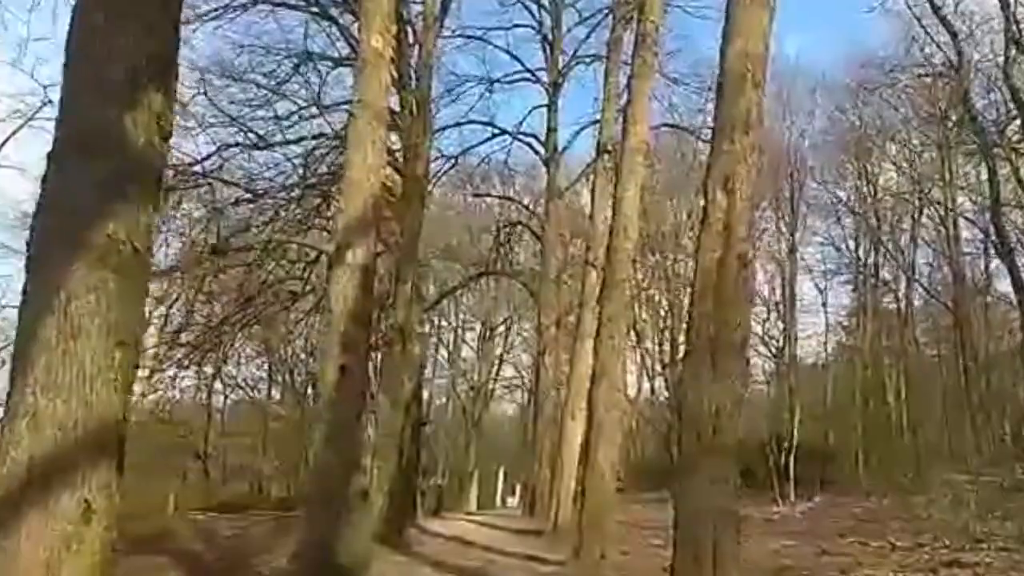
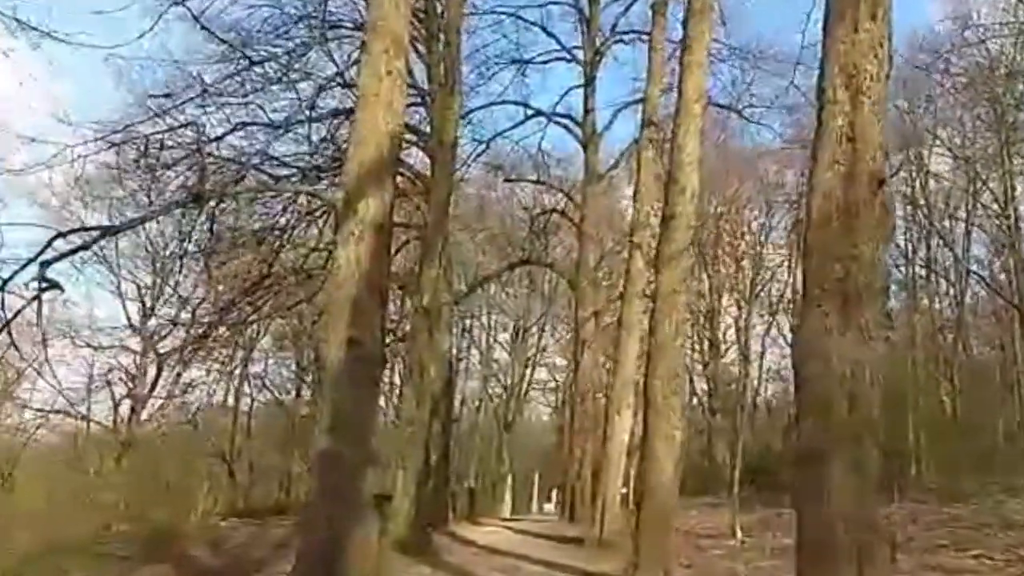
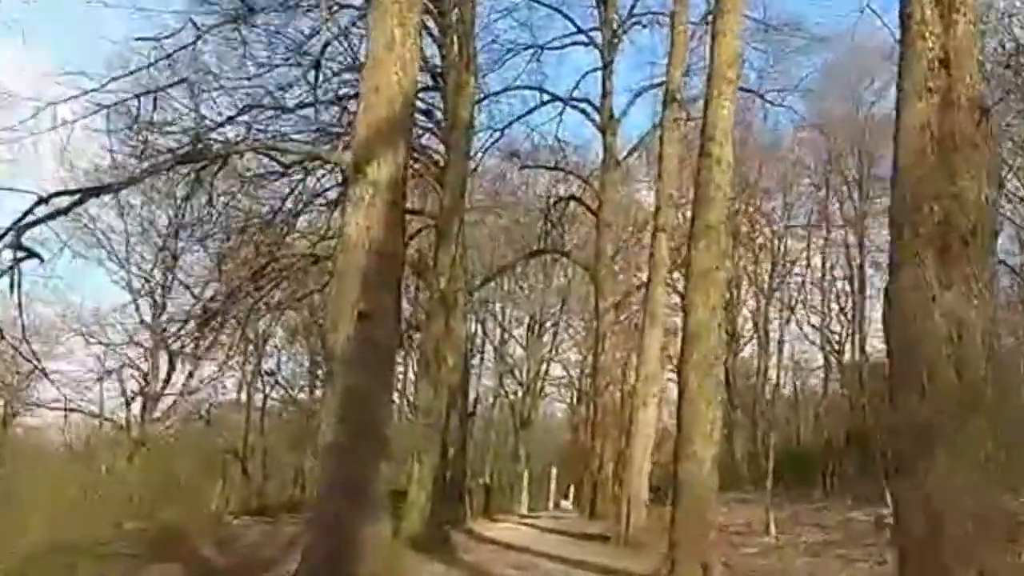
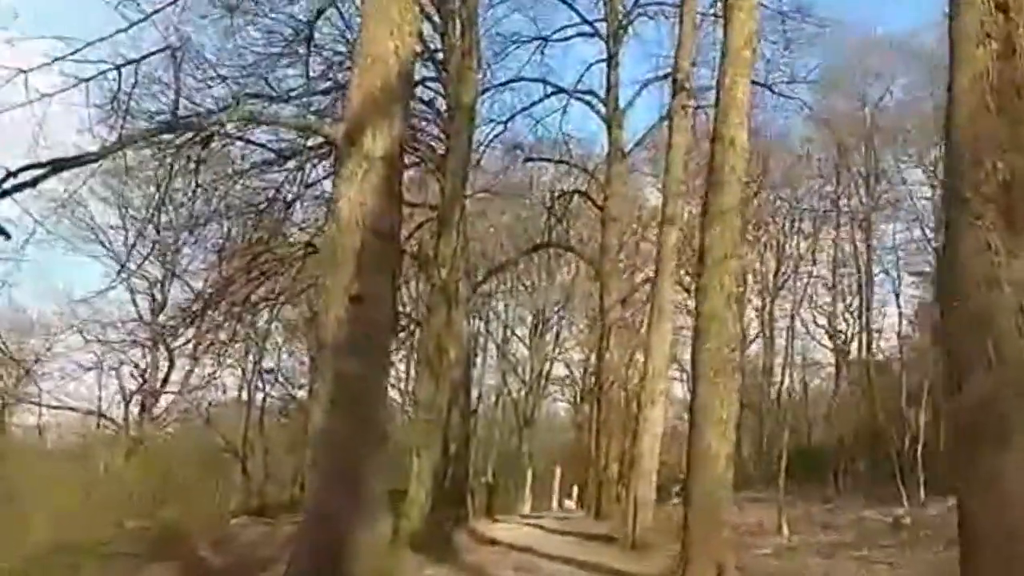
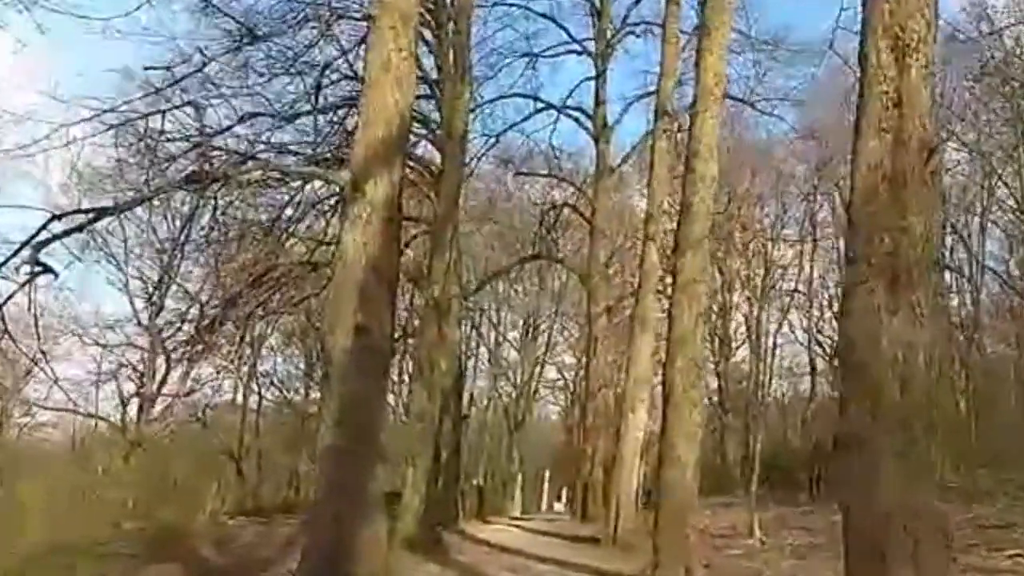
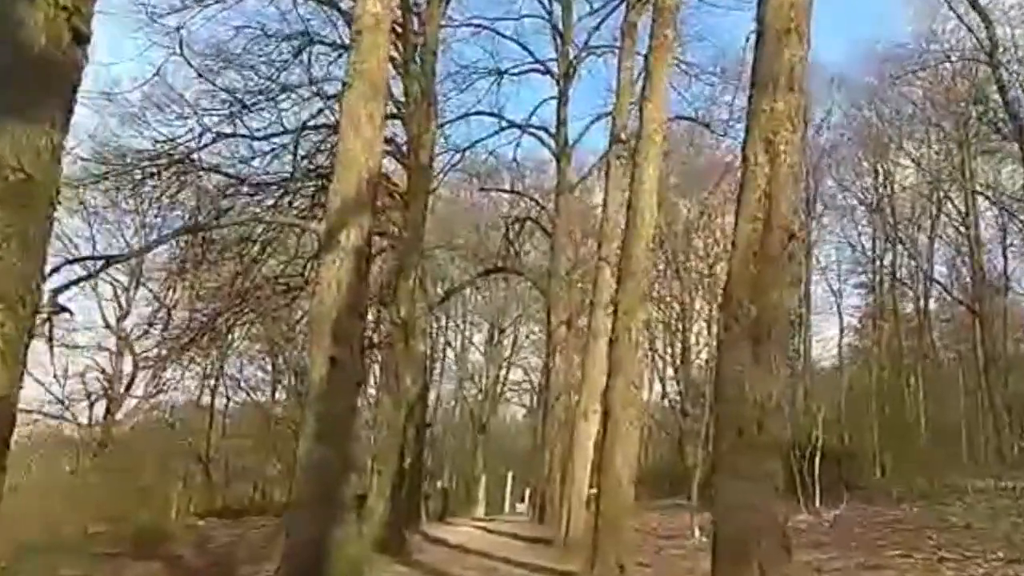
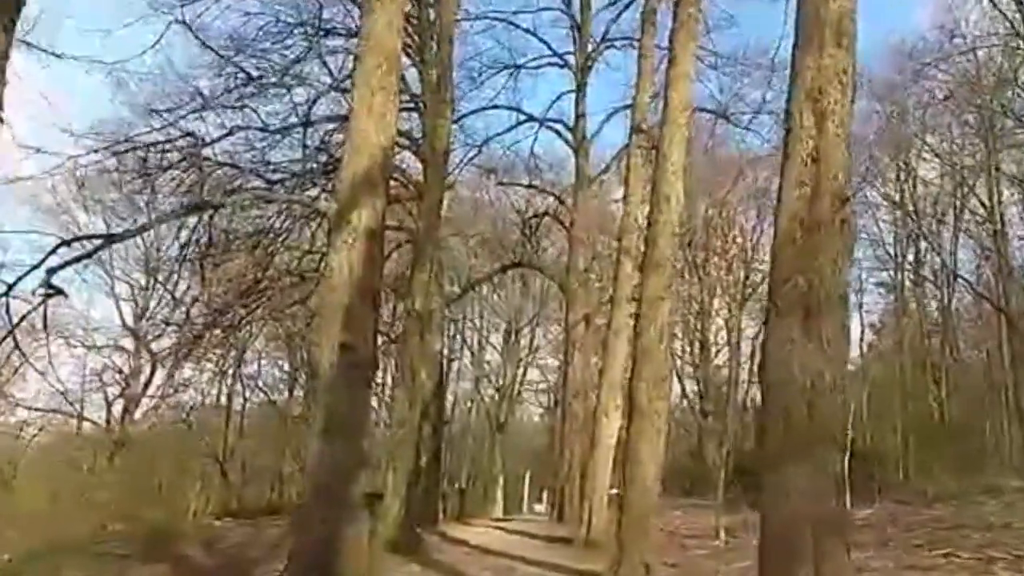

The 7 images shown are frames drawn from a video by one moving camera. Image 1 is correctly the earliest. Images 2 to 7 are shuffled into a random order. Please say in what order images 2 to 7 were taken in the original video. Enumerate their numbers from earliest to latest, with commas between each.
6, 7, 2, 5, 3, 4
